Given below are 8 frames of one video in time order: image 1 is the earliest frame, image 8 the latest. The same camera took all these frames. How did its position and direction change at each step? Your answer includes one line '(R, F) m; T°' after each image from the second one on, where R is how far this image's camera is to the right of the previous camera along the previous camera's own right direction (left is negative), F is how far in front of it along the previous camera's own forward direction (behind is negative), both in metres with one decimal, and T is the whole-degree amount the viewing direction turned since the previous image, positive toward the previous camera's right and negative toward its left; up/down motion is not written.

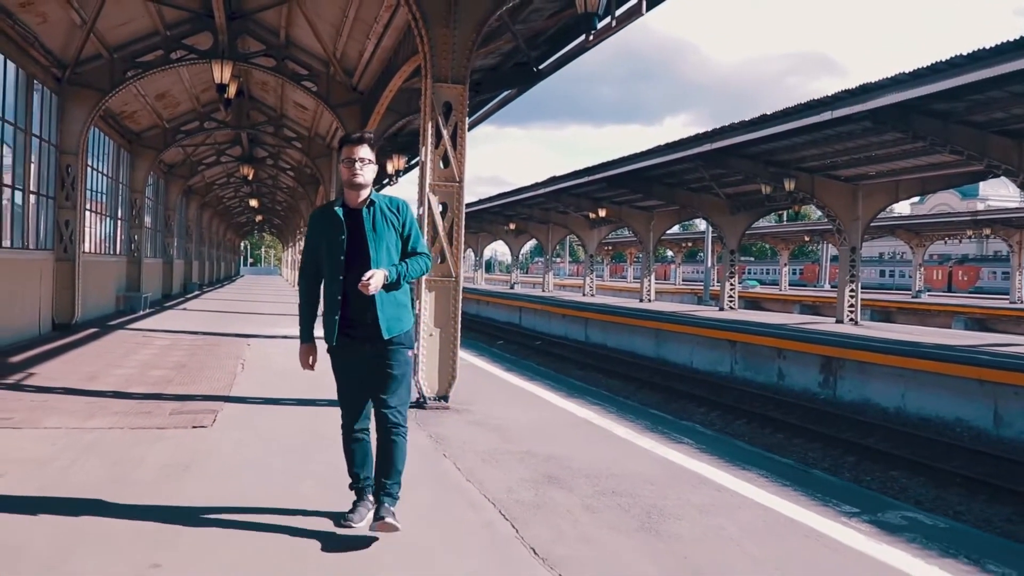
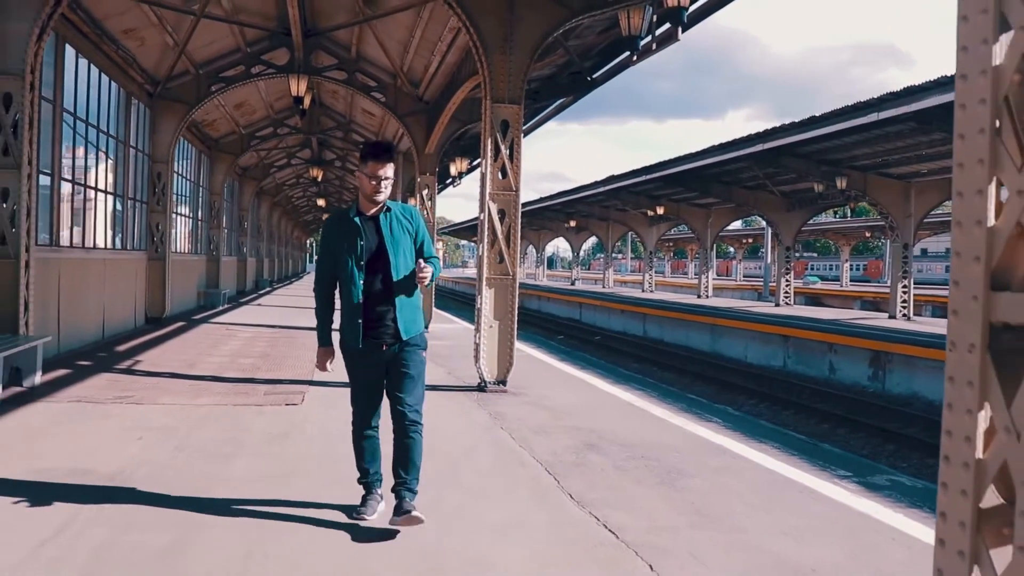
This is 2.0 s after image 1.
(+0.1, -0.9) m; -3°
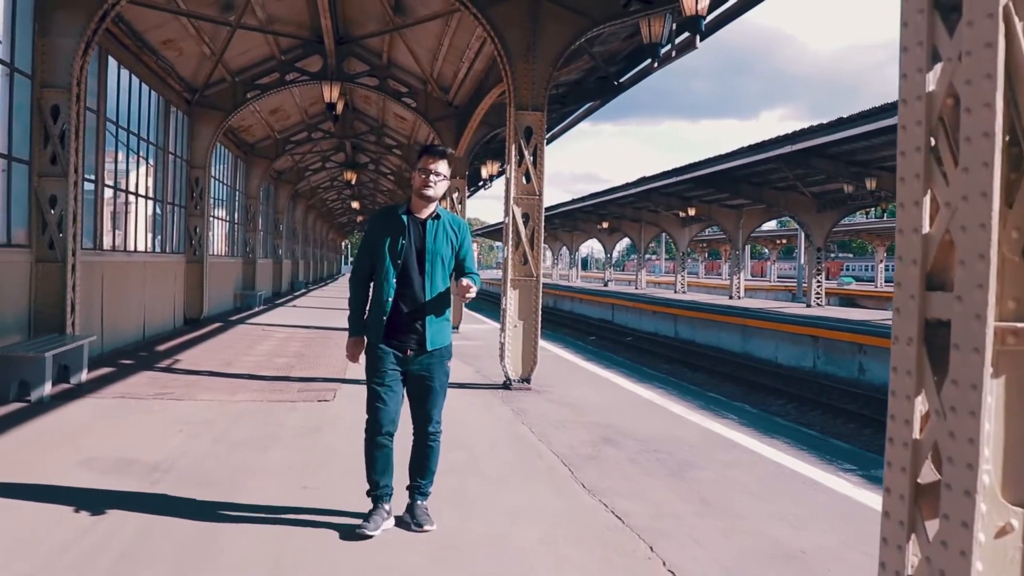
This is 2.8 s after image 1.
(+0.1, -0.3) m; -2°
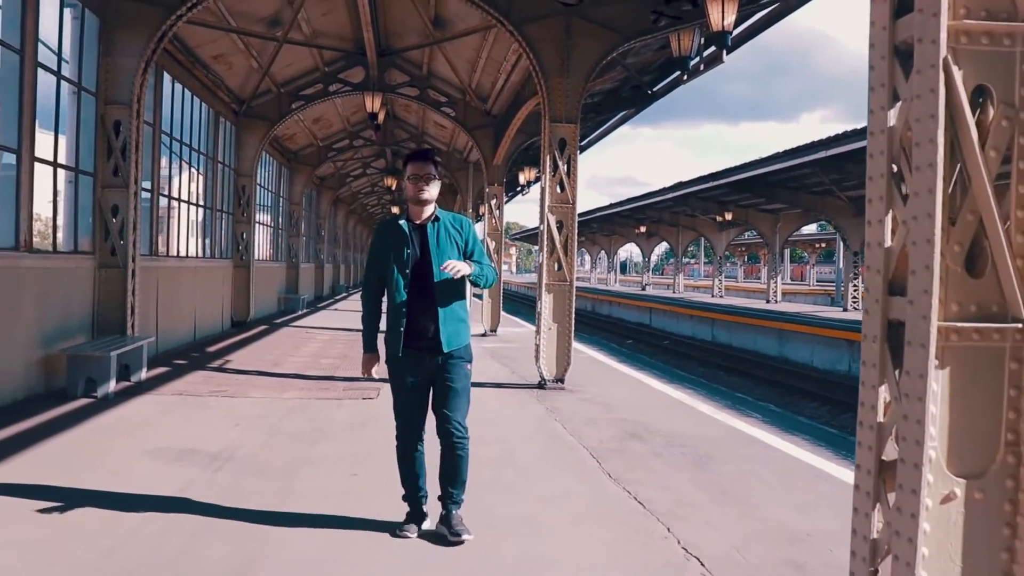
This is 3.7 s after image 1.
(0.0, -0.4) m; -2°
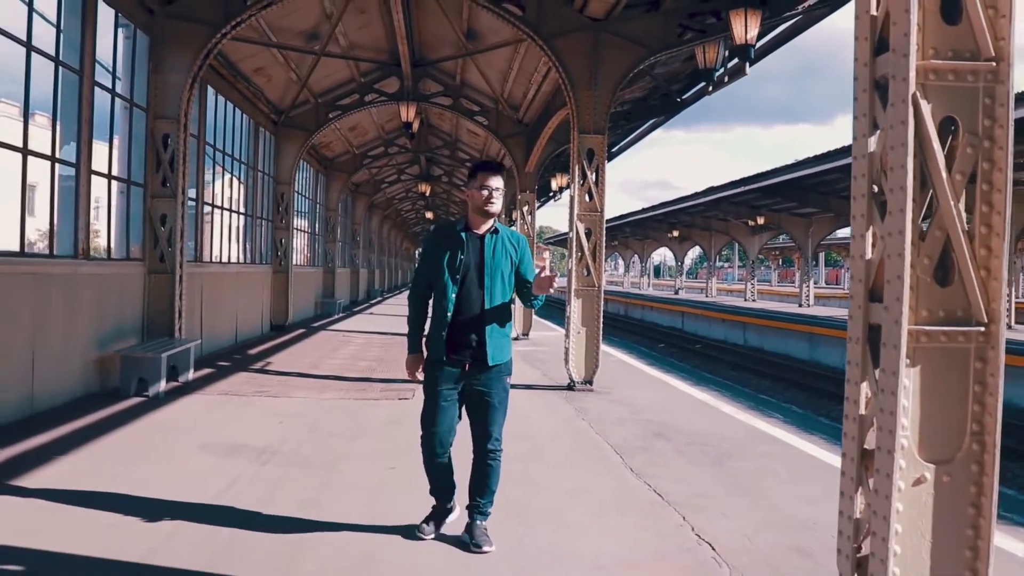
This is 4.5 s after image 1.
(0.0, -0.4) m; -2°
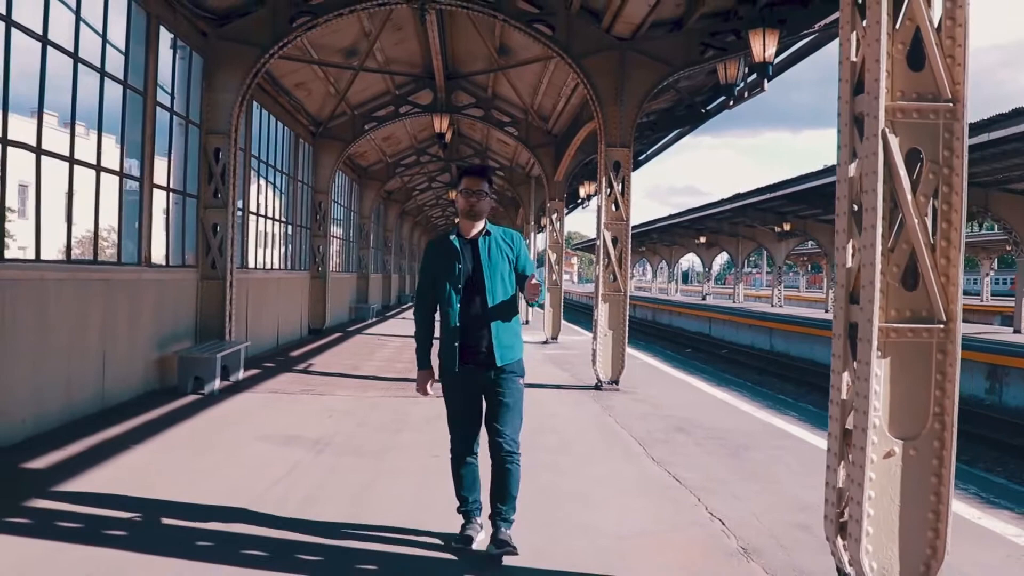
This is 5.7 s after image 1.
(0.0, -0.5) m; -2°
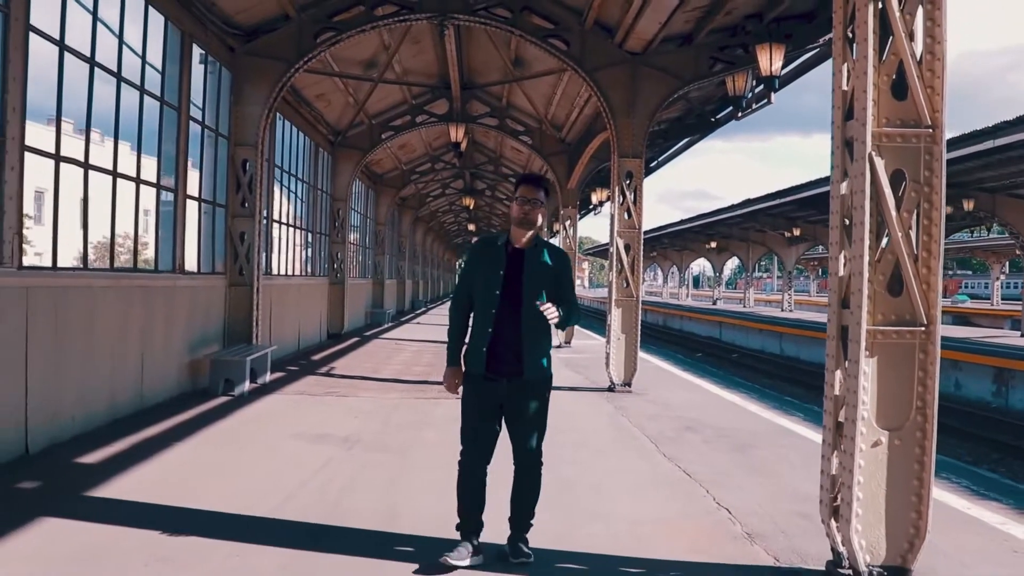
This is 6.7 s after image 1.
(-0.1, -0.4) m; -1°
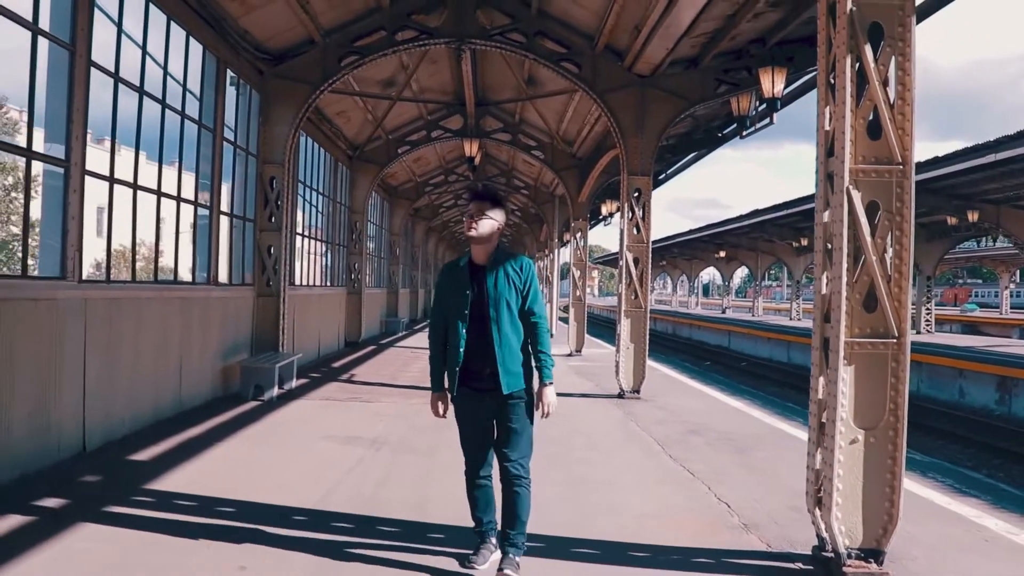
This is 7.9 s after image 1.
(0.0, -0.5) m; -1°
